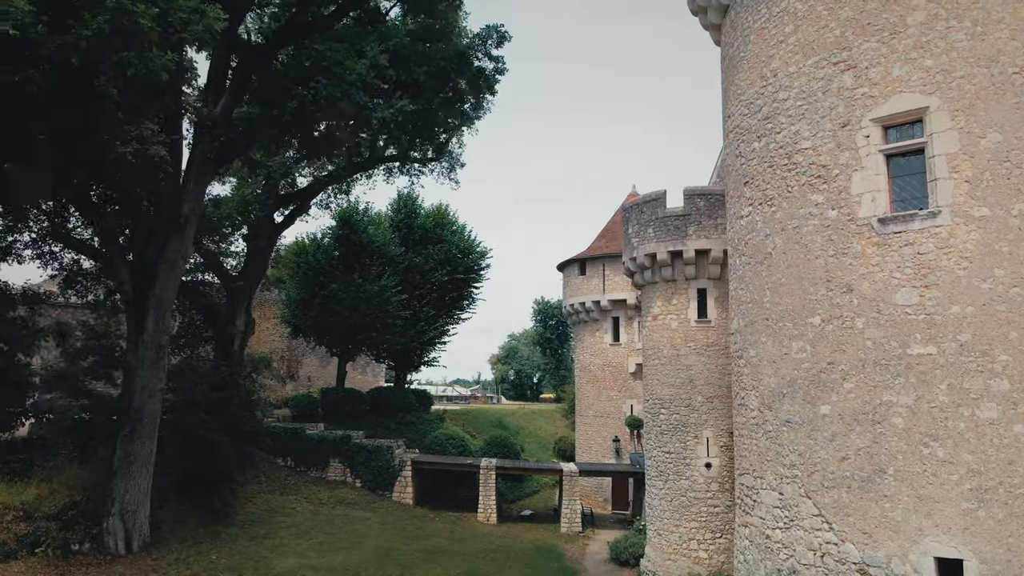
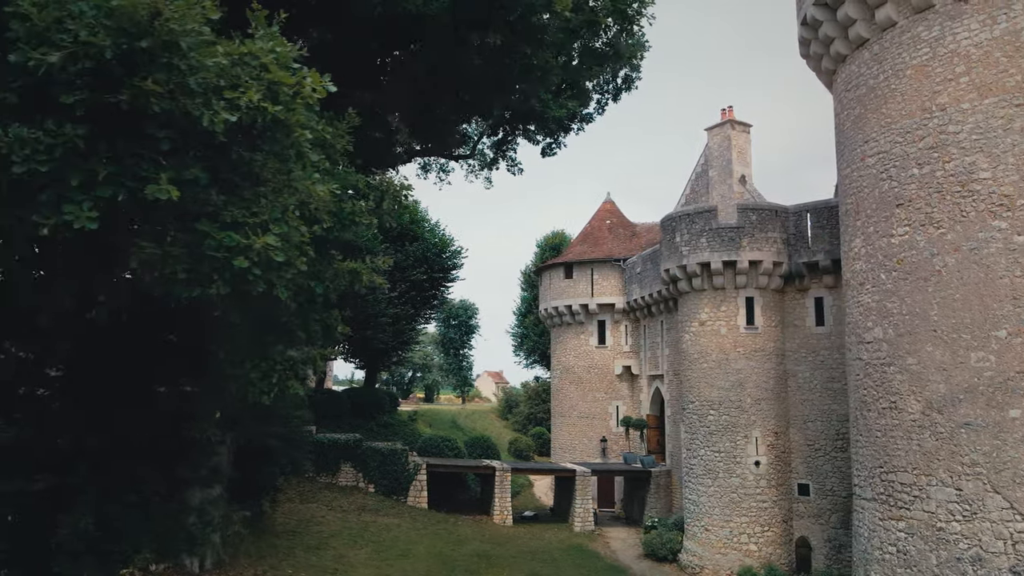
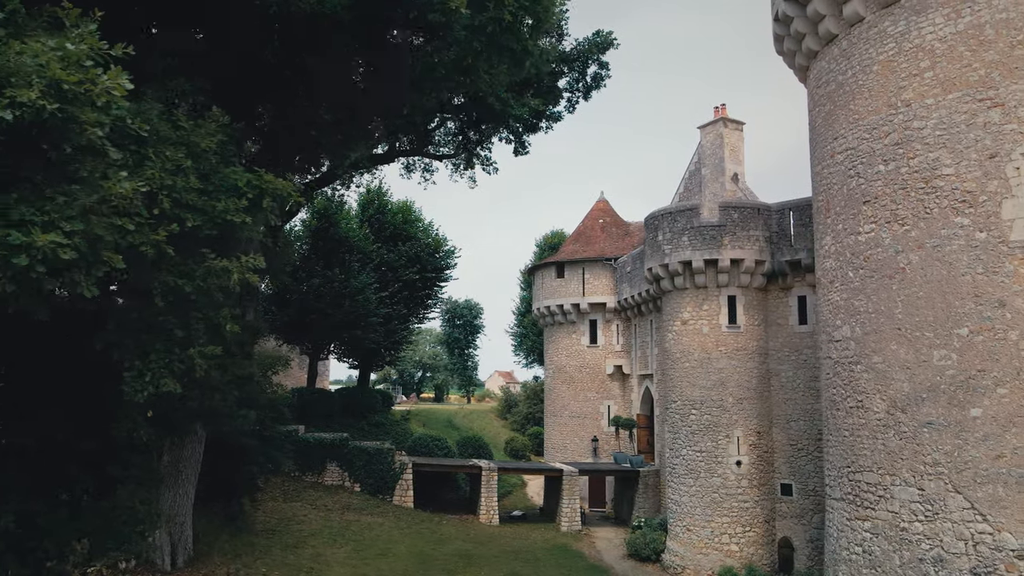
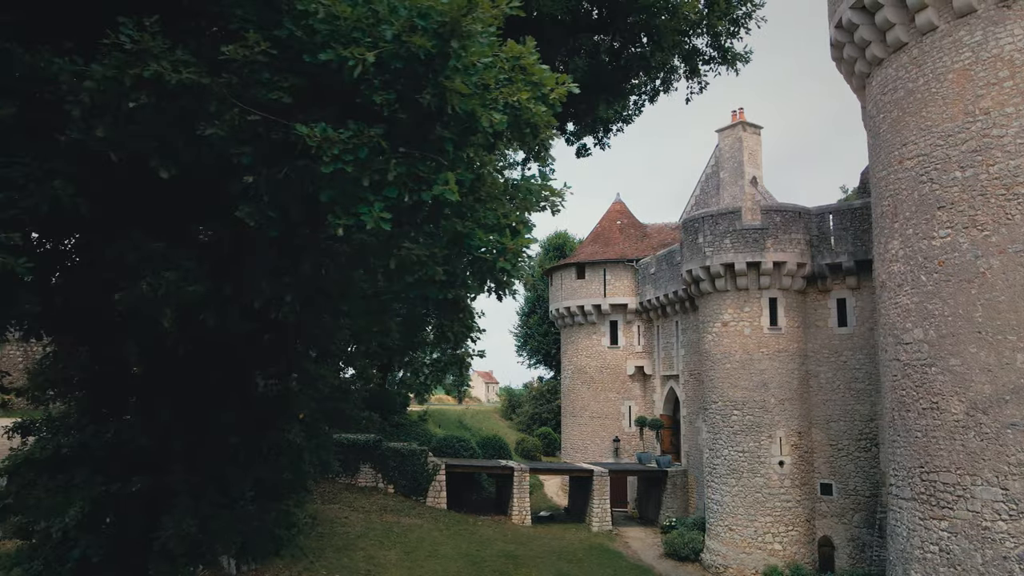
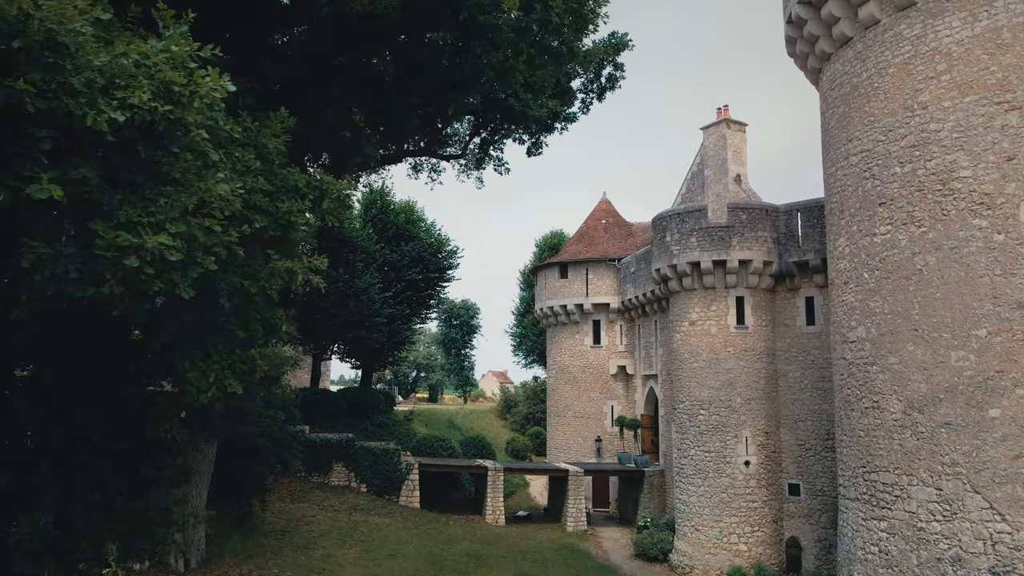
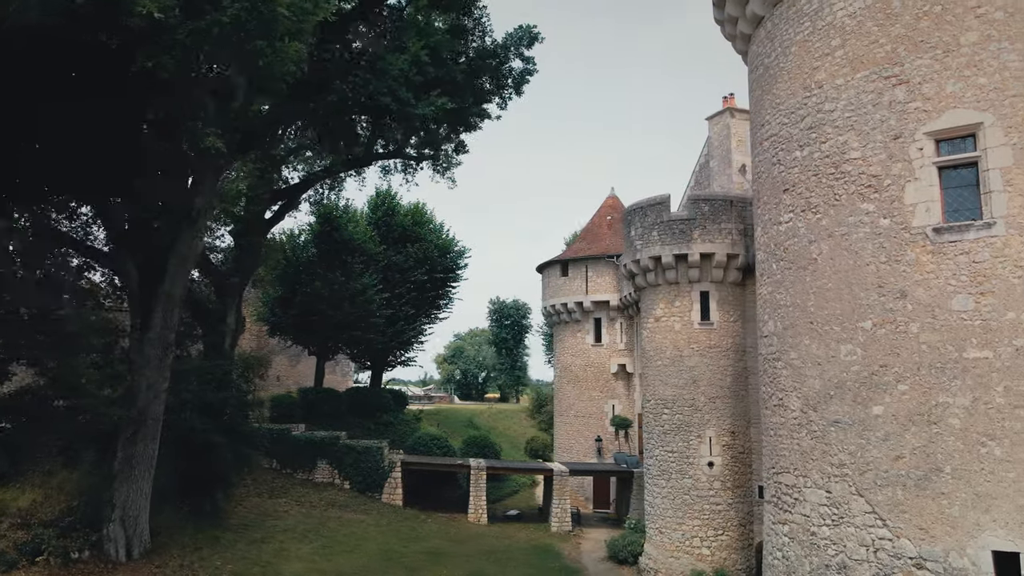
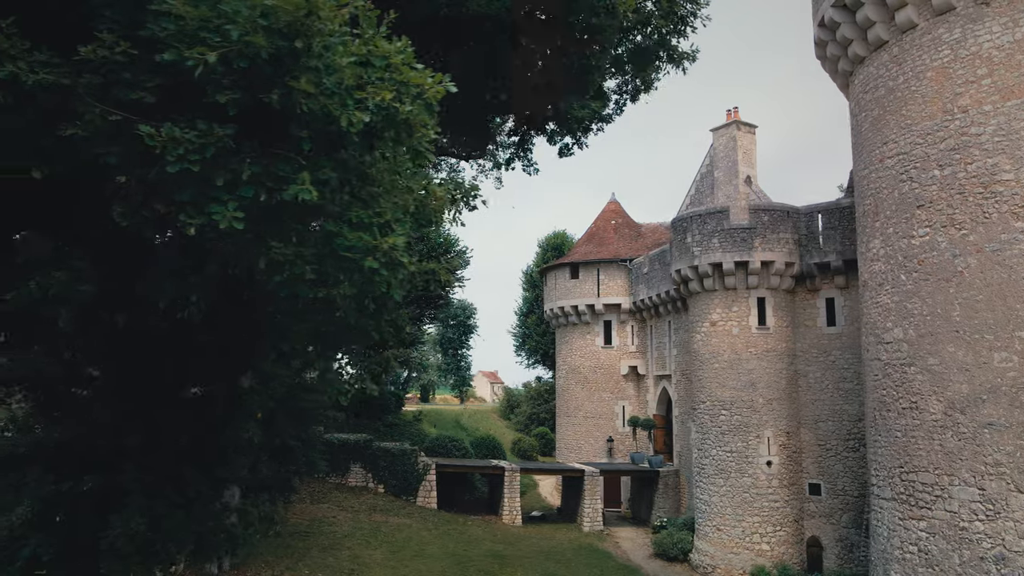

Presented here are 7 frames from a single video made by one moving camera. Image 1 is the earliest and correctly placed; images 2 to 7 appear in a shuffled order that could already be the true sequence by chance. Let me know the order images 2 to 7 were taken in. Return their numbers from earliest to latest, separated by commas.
6, 3, 5, 2, 7, 4
